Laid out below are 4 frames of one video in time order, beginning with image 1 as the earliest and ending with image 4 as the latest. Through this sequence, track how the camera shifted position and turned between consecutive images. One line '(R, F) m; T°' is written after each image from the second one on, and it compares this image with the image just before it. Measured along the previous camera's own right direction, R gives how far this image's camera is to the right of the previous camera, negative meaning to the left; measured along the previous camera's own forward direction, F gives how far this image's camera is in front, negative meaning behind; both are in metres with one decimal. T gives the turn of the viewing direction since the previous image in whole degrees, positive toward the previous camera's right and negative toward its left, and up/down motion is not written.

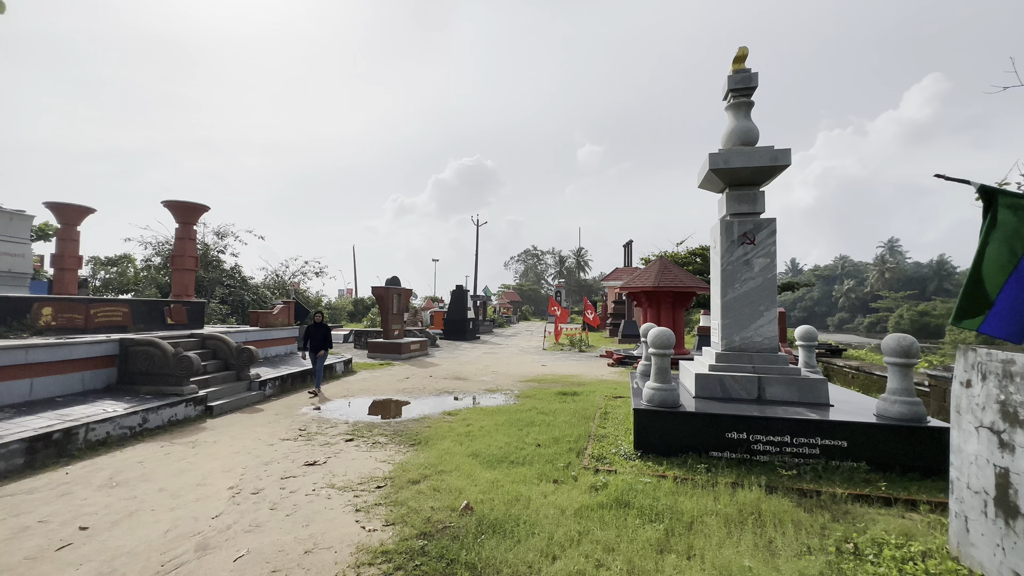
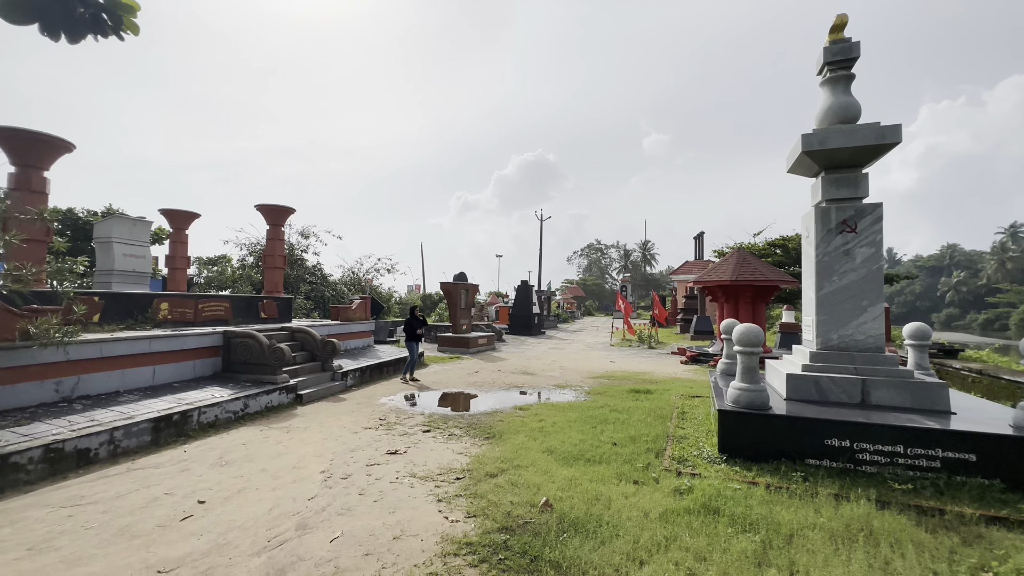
(-0.1, 0.0) m; -8°
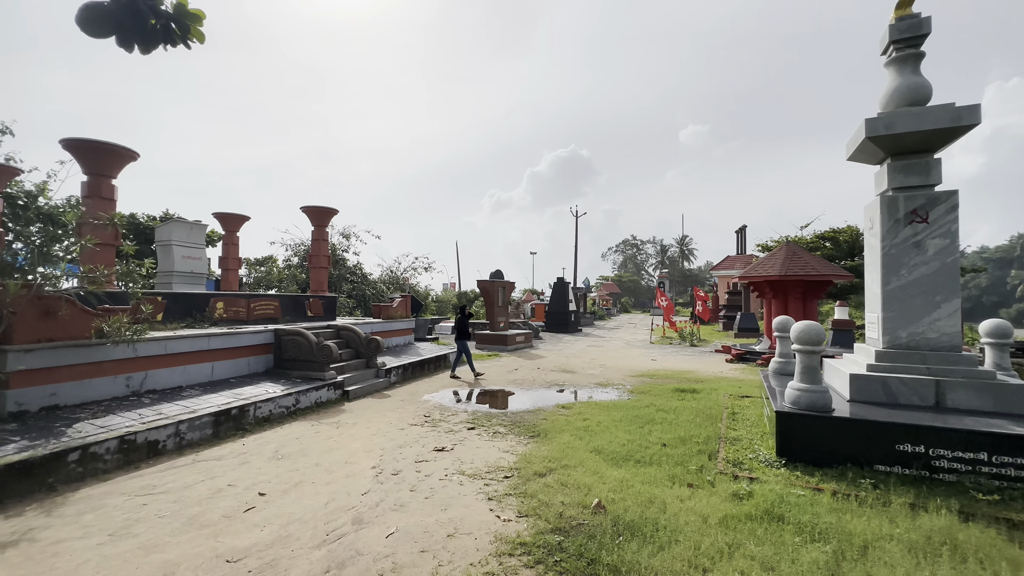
(-0.1, 0.0) m; -4°
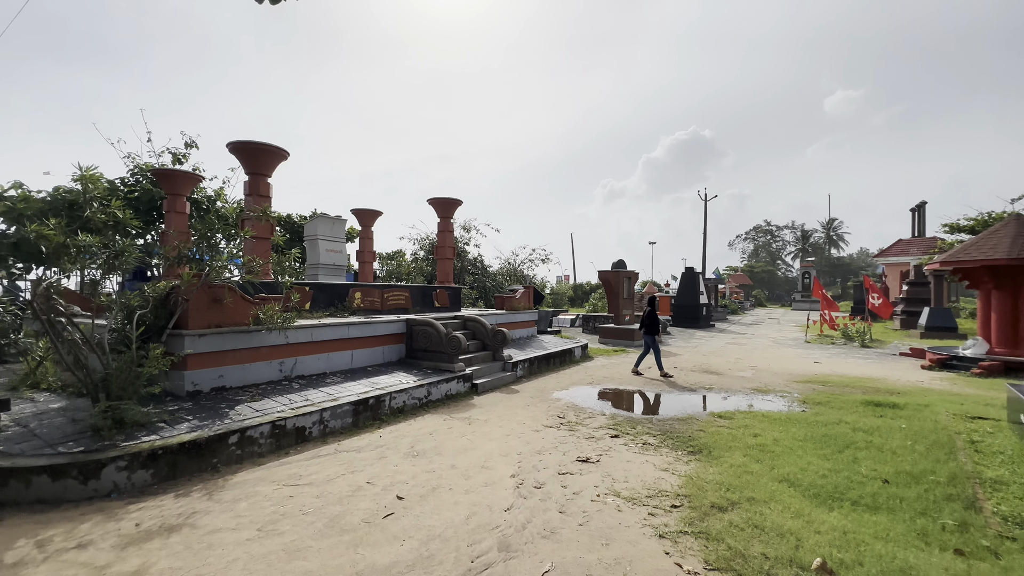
(-0.4, +0.6) m; -14°
